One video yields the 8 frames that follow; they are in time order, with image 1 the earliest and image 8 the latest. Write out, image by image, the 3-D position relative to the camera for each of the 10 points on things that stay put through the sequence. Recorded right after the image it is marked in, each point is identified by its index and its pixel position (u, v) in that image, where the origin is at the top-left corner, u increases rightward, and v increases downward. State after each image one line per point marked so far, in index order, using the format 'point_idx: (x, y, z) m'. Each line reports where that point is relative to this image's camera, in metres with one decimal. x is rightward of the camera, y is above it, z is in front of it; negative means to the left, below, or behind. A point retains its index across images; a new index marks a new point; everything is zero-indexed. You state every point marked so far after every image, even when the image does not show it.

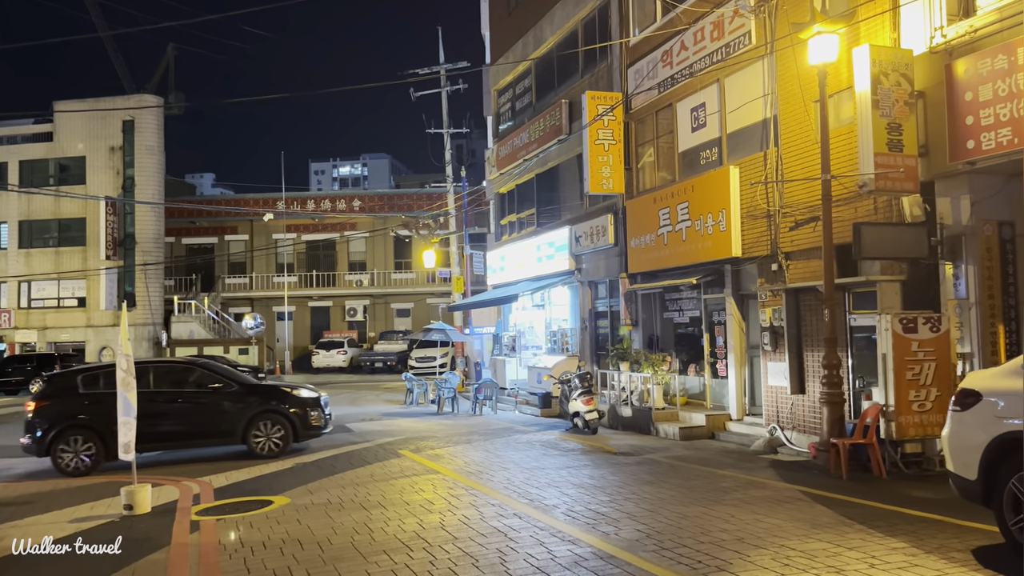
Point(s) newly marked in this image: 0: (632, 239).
0: (+2.3, +0.9, +15.9) m
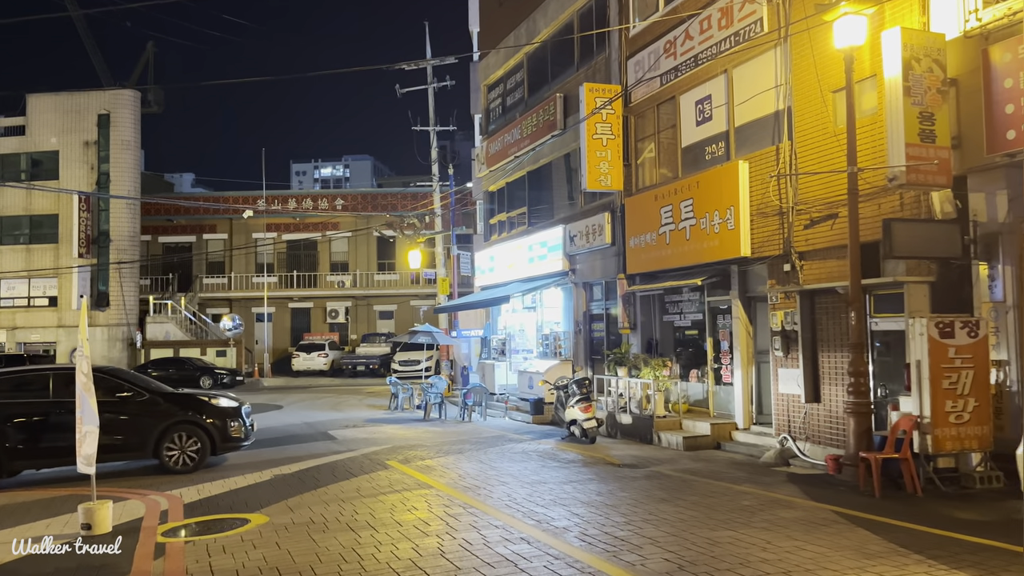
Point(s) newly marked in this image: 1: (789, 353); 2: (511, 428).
0: (+2.2, +0.9, +15.2) m
1: (+3.9, -0.9, +11.5) m
2: (0.0, -2.7, +15.8) m
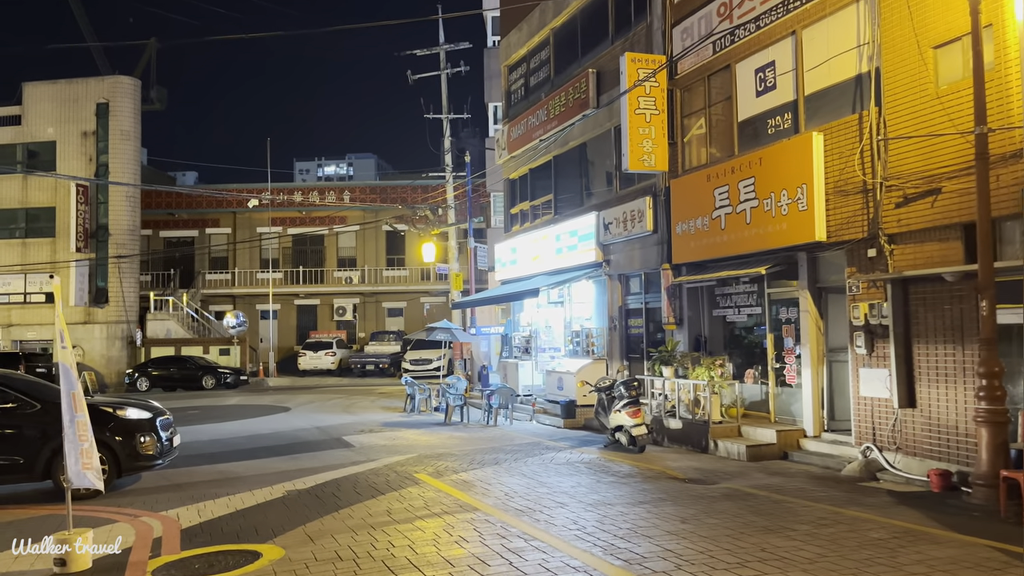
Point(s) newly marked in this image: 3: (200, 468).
0: (+2.8, +1.1, +13.7) m
1: (+4.4, -0.8, +10.0) m
2: (+0.6, -2.5, +14.3) m
3: (-4.2, -2.5, +11.1) m
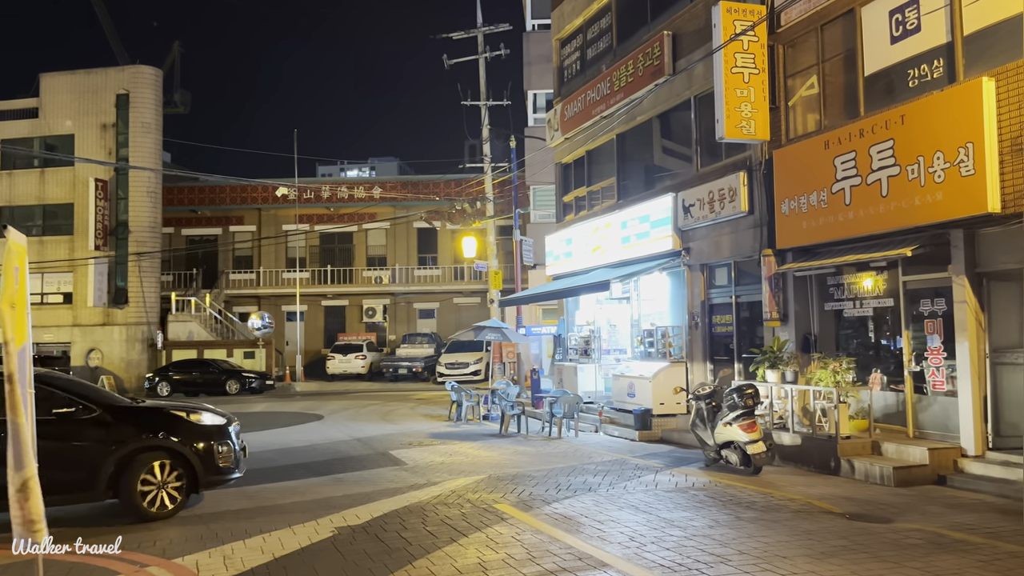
0: (+3.9, +1.2, +11.7) m
1: (+5.4, -0.6, +7.9) m
2: (+1.7, -2.4, +12.3) m
3: (-3.2, -2.3, +9.2) m
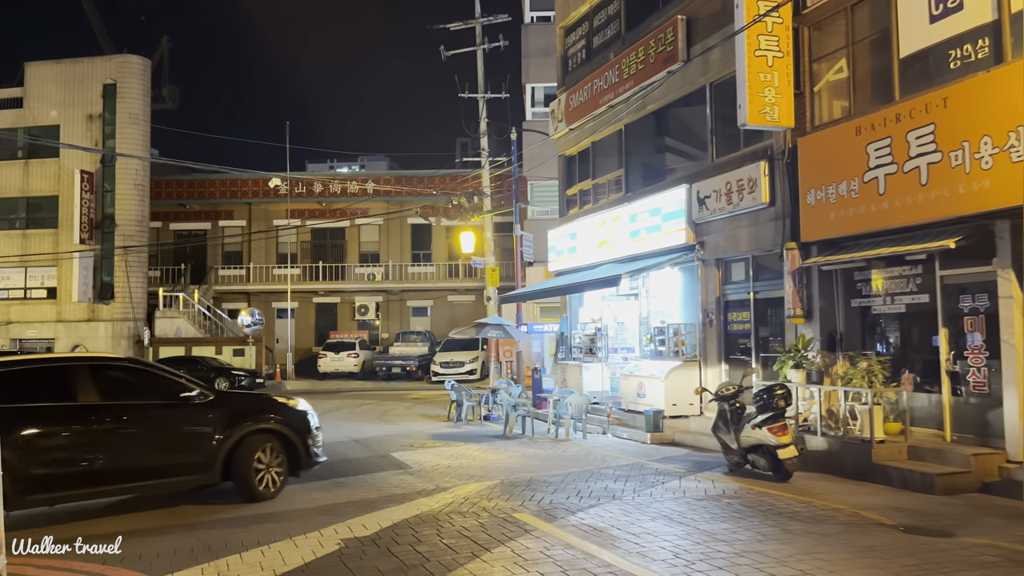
0: (+4.0, +1.3, +11.1) m
1: (+5.6, -0.5, +7.3) m
2: (+1.8, -2.3, +11.7) m
3: (-3.1, -2.2, +8.5) m
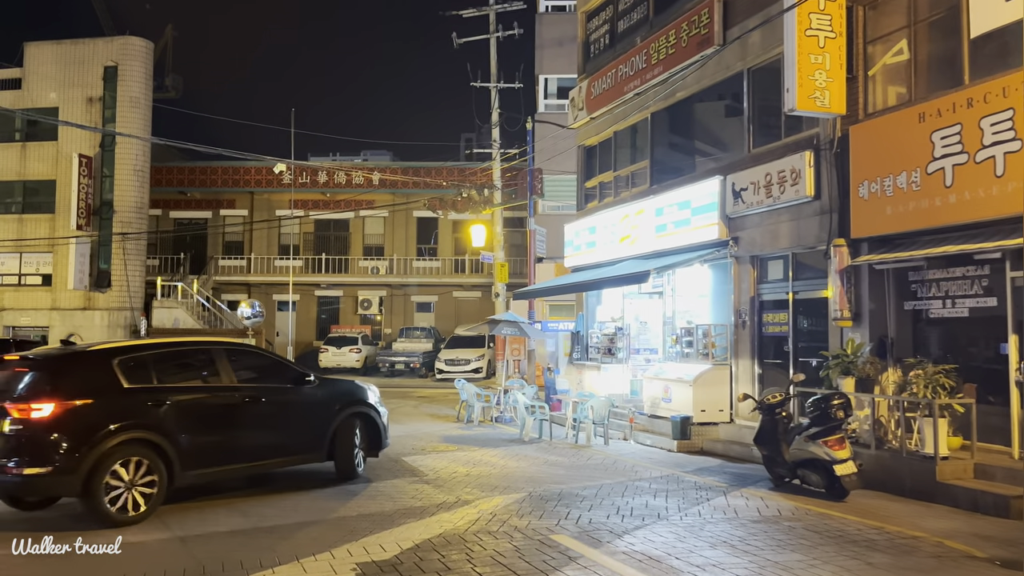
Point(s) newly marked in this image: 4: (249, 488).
0: (+4.3, +1.3, +10.2) m
1: (+5.9, -0.6, +6.5) m
2: (+2.0, -2.3, +10.8) m
3: (-2.8, -2.1, +7.7) m
4: (-2.8, -2.1, +8.6) m
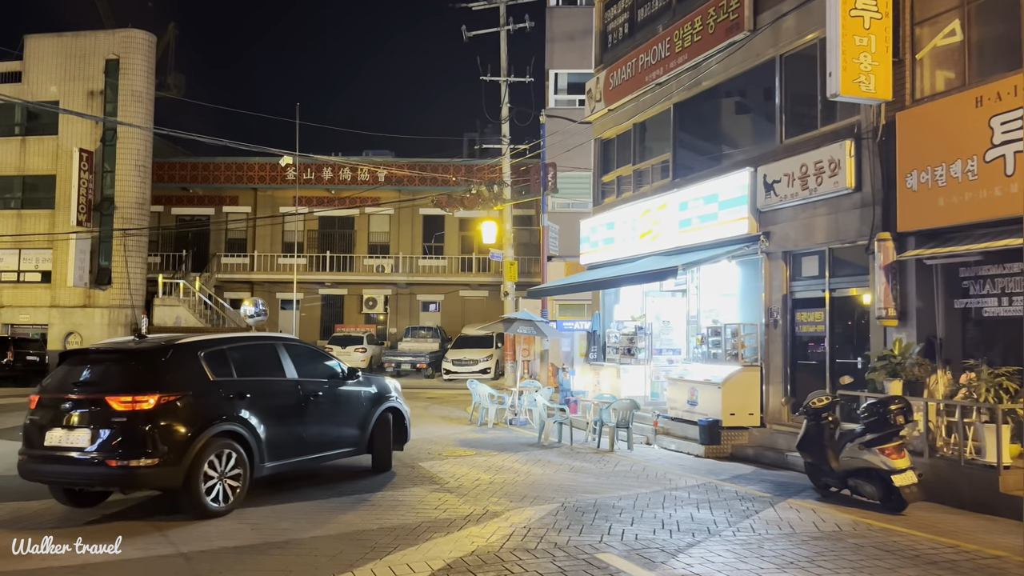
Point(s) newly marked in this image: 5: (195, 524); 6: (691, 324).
0: (+4.6, +1.3, +9.6) m
1: (+6.2, -0.5, +5.8) m
2: (+2.3, -2.2, +10.2) m
3: (-2.5, -2.0, +7.0) m
4: (-2.5, -2.0, +7.9) m
5: (-2.7, -2.0, +6.9) m
6: (+3.0, -0.6, +13.9) m
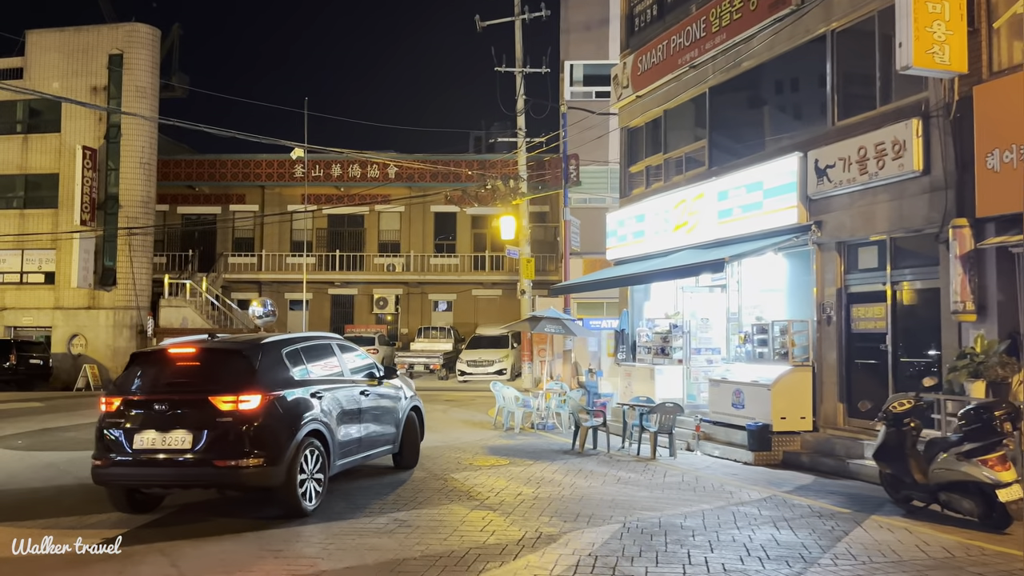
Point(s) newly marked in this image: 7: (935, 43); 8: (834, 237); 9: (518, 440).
0: (+5.1, +1.4, +8.7) m
1: (+6.6, -0.4, +5.0) m
2: (+2.8, -2.1, +9.3) m
3: (-2.1, -1.9, +6.2) m
4: (-2.1, -2.0, +7.1) m
5: (-2.2, -1.9, +6.0) m
6: (+3.5, -0.5, +13.1) m
7: (+4.5, +2.6, +8.8) m
8: (+4.4, +0.7, +11.0) m
9: (+0.1, -2.3, +12.3) m
